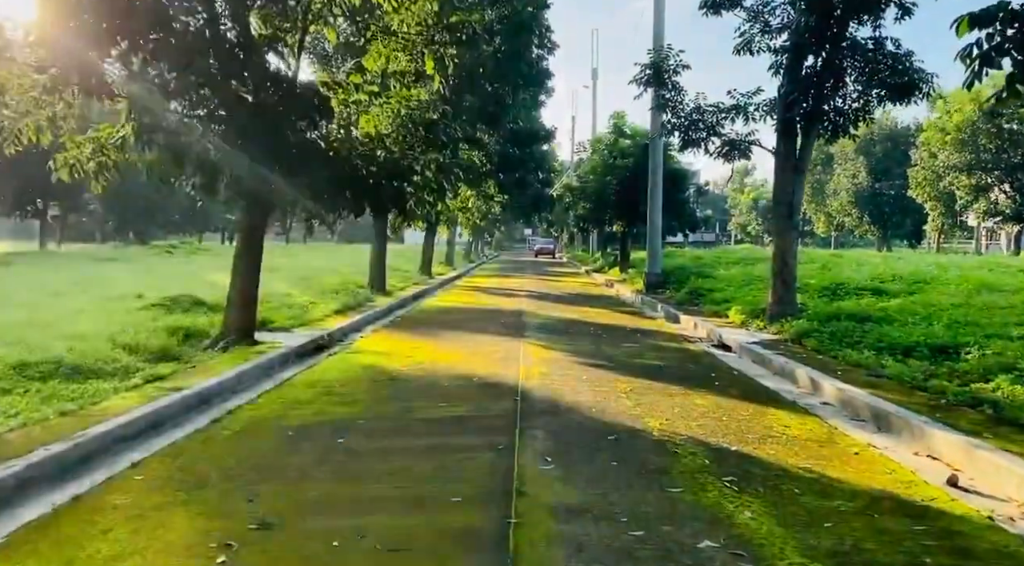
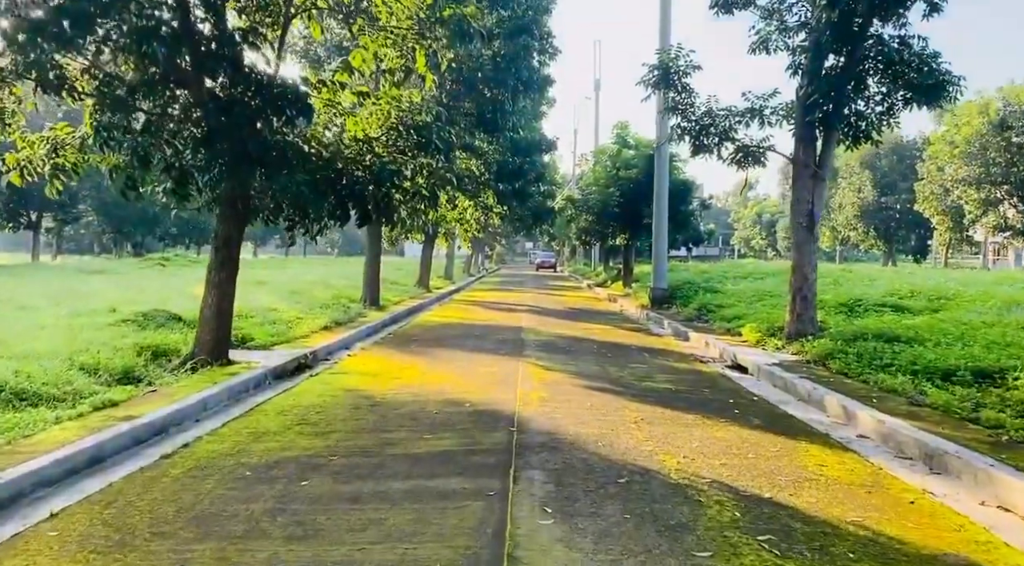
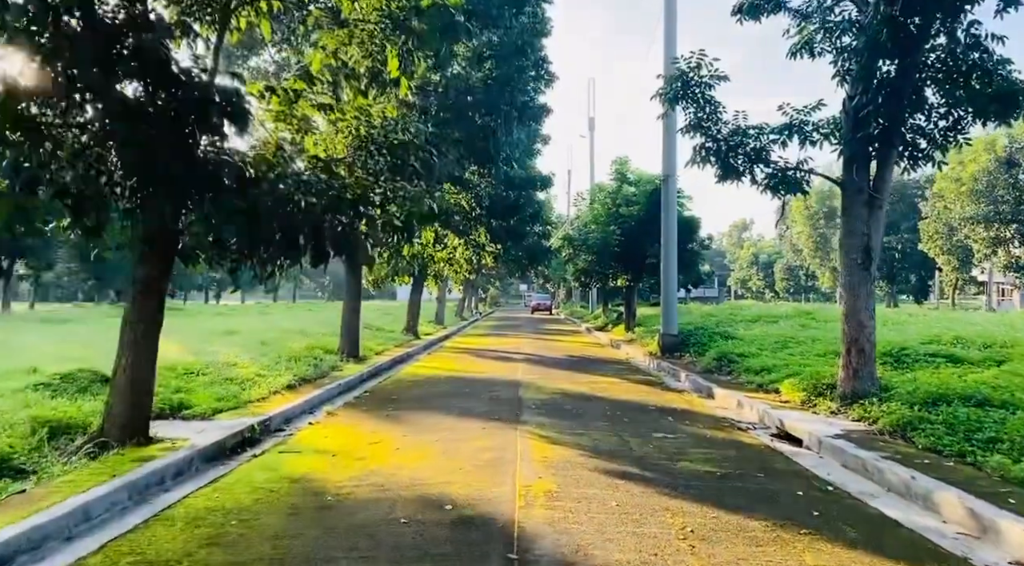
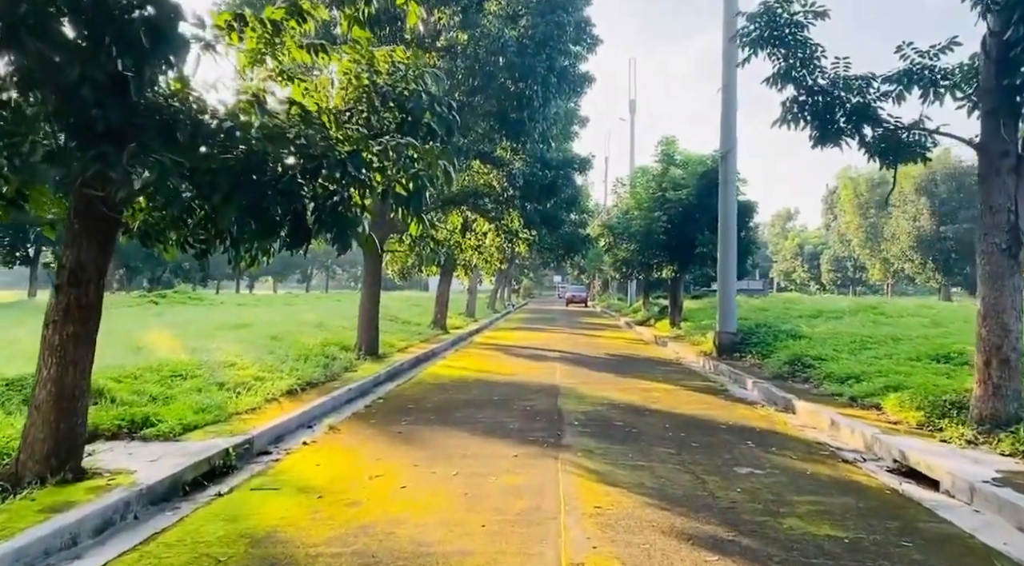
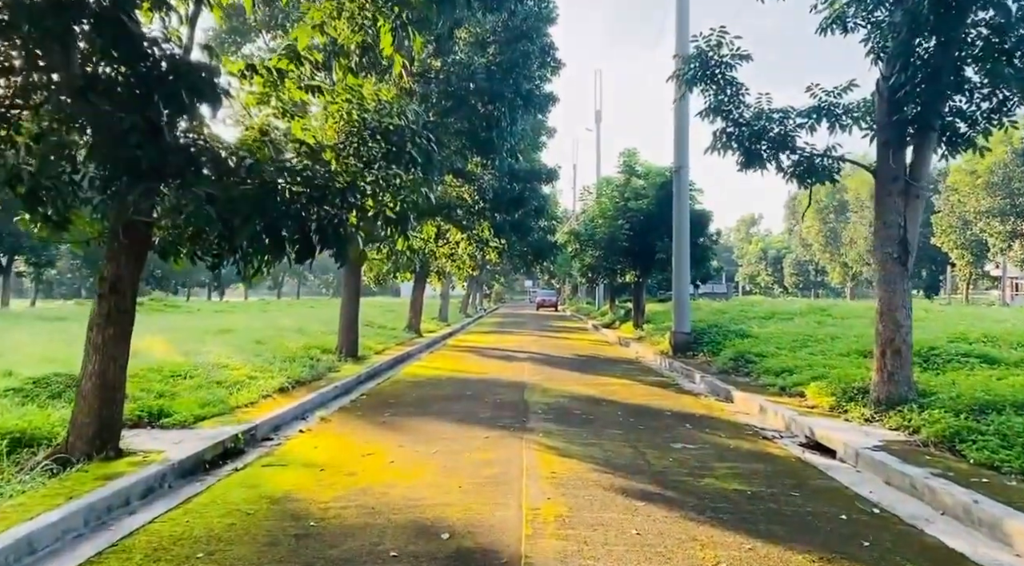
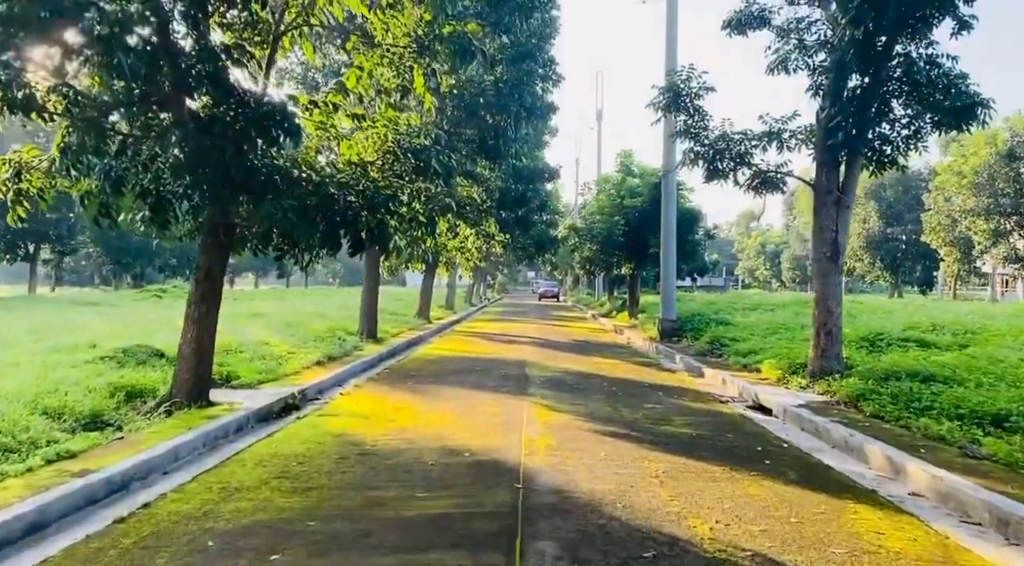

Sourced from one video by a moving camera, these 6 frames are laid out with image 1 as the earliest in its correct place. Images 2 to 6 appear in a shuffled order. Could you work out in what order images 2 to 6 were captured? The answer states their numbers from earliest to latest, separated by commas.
2, 6, 3, 5, 4
